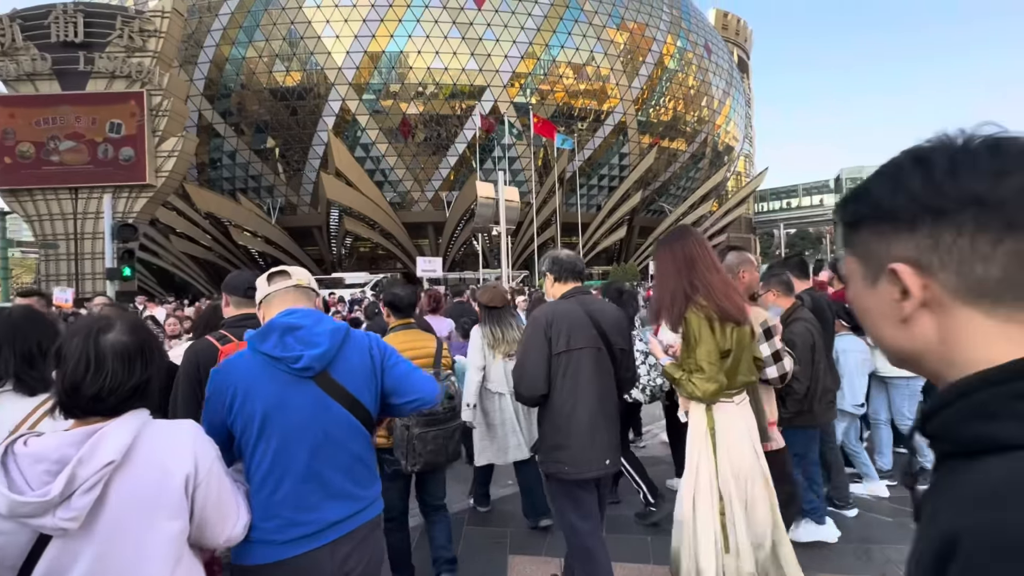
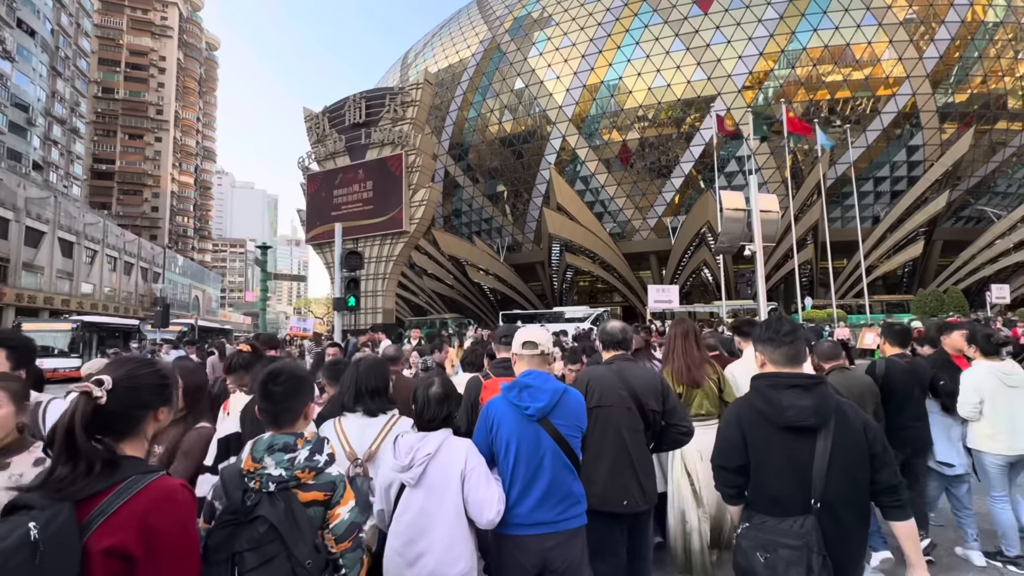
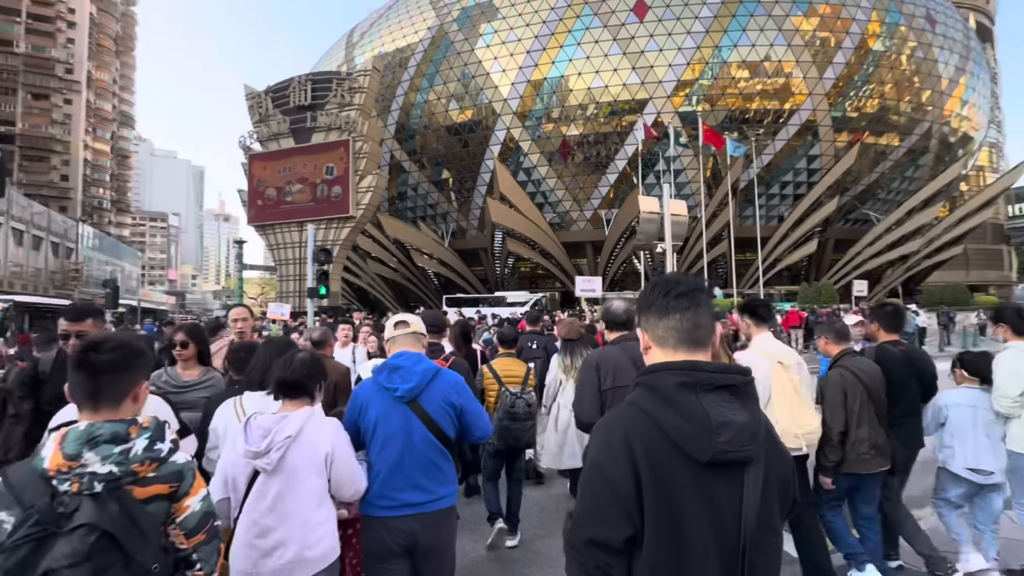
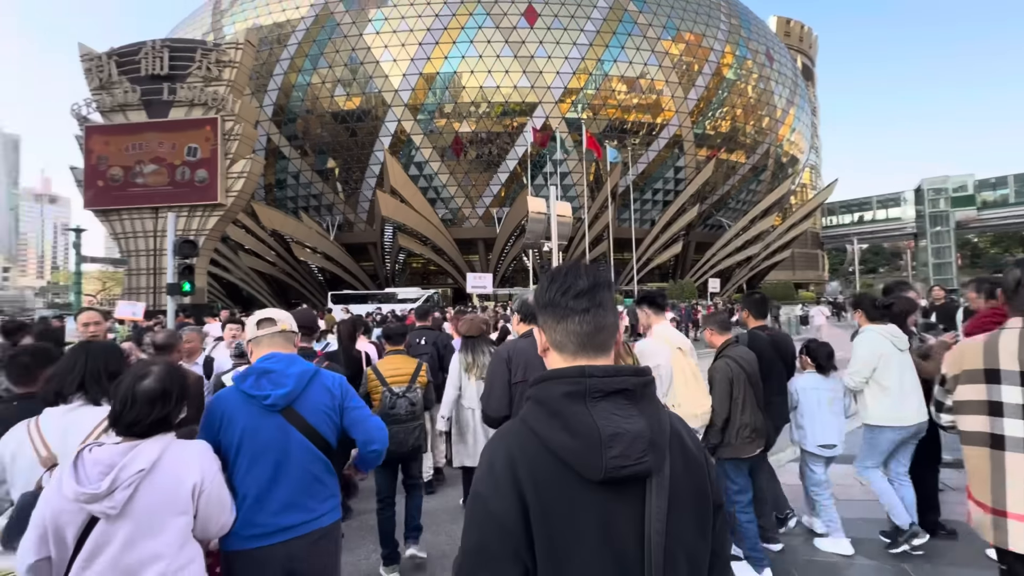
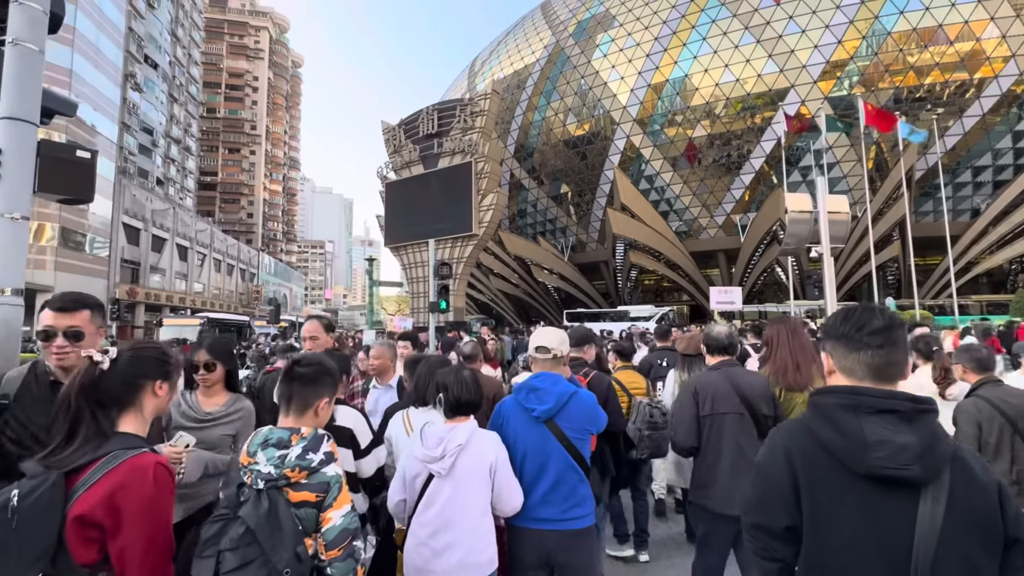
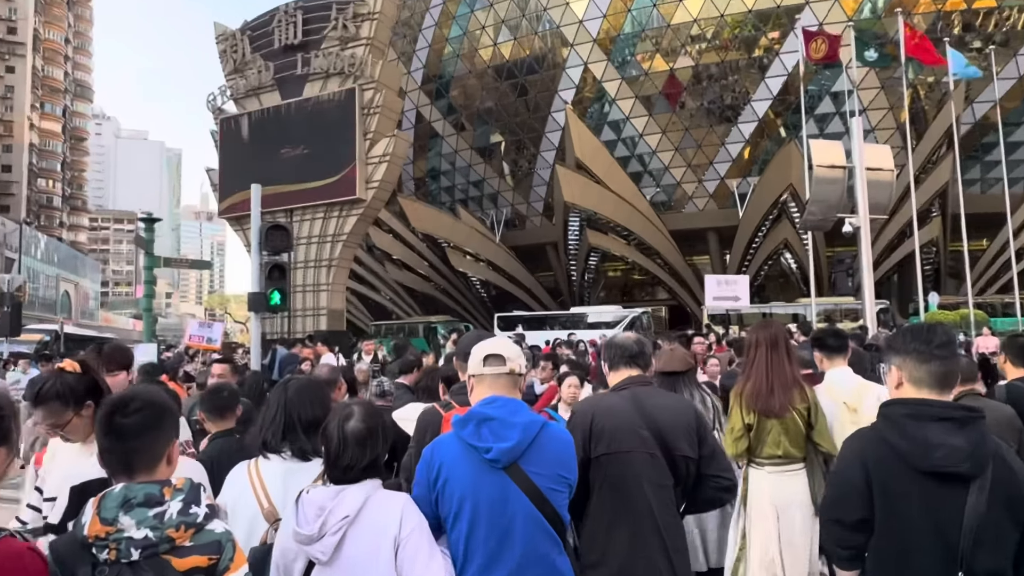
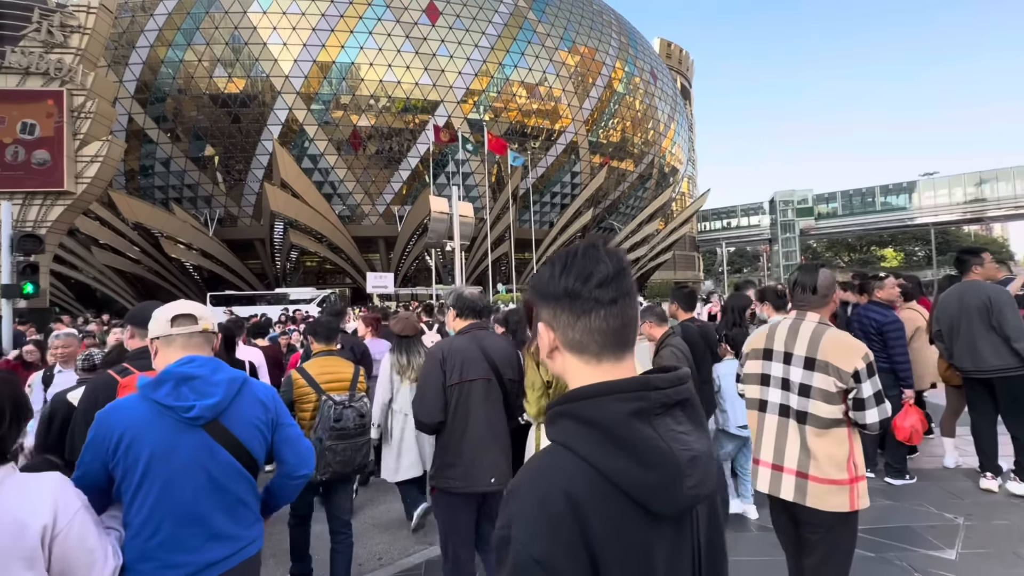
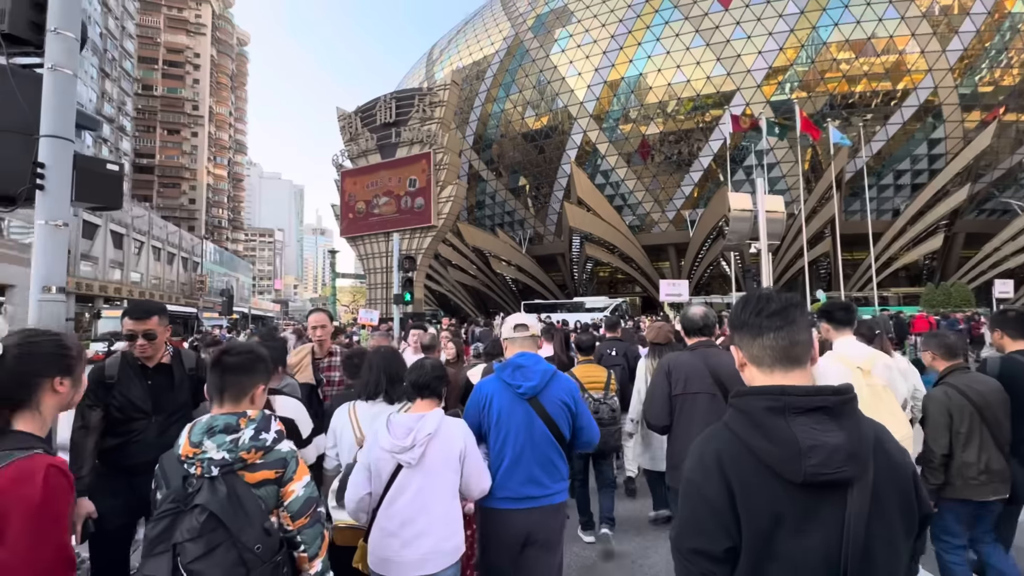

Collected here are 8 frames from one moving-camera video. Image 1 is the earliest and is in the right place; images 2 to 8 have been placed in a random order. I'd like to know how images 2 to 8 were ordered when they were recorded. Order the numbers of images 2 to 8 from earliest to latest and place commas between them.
7, 4, 3, 8, 5, 2, 6
